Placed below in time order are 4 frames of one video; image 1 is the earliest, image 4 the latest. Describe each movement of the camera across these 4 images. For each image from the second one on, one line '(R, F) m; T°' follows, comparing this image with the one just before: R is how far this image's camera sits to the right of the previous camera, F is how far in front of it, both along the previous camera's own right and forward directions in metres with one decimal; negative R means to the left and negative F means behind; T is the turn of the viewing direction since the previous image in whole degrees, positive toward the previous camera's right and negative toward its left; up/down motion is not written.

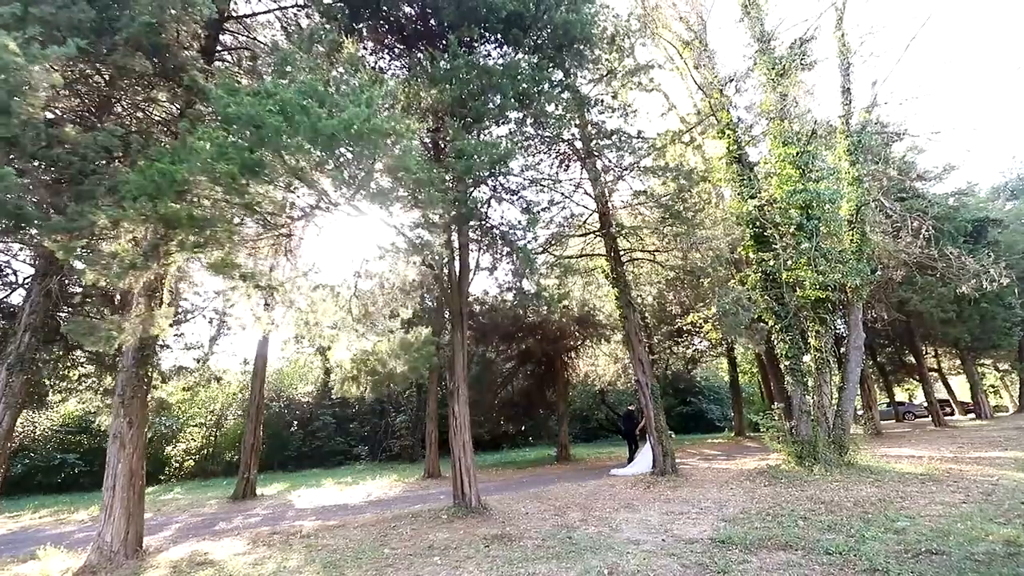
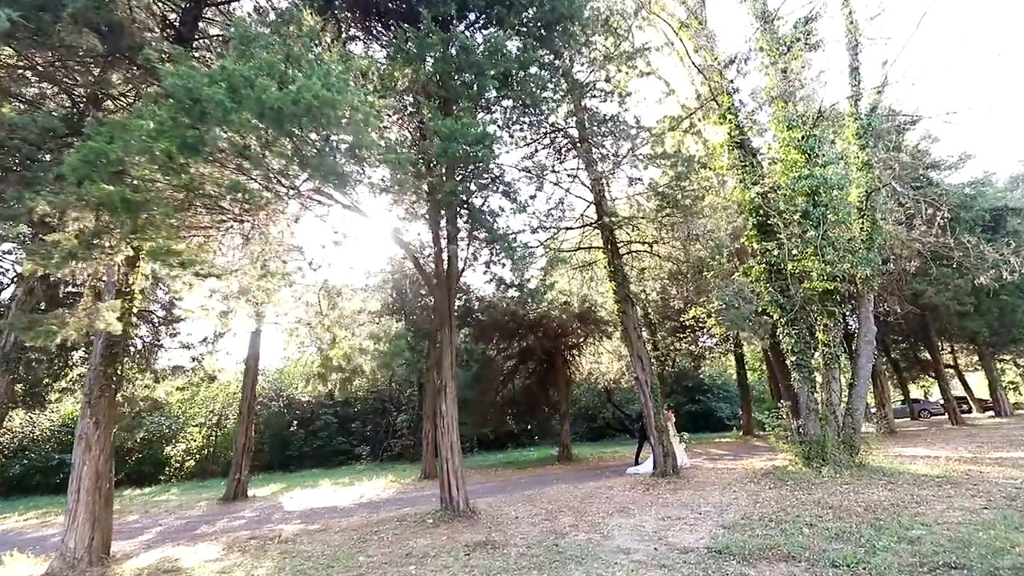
(+0.4, +0.5) m; -1°
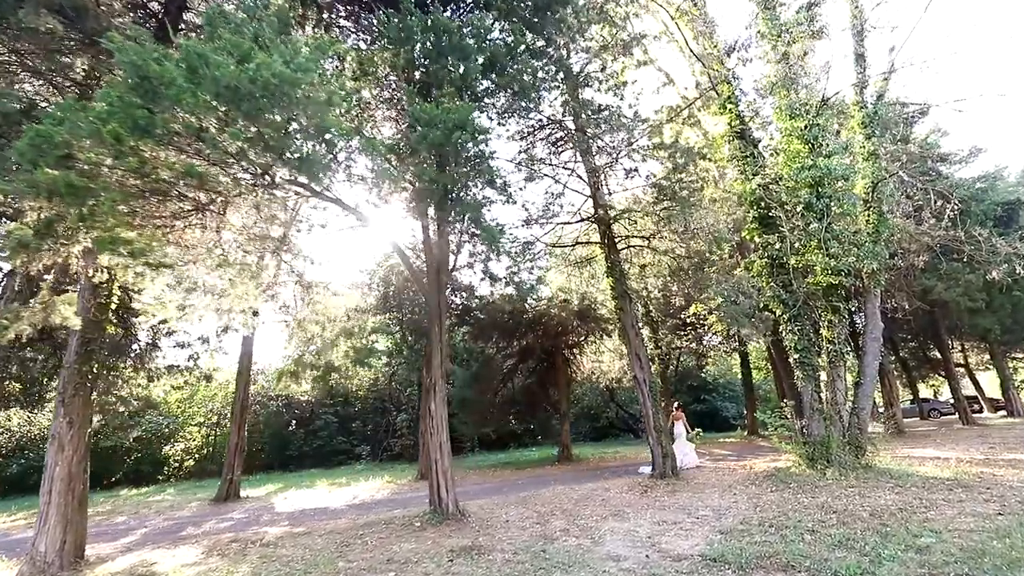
(+0.2, +0.4) m; -1°
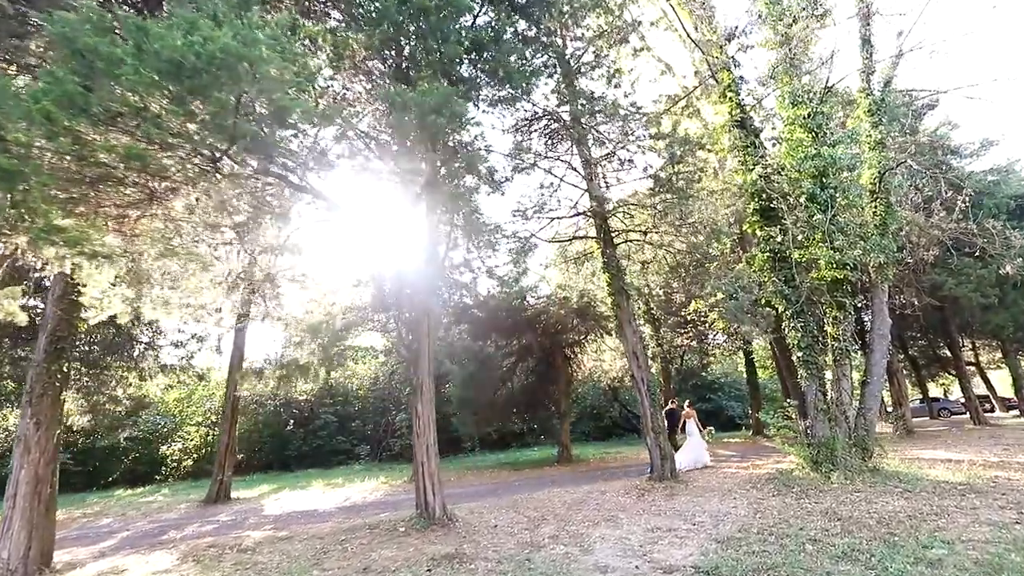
(+0.3, +0.4) m; -1°
